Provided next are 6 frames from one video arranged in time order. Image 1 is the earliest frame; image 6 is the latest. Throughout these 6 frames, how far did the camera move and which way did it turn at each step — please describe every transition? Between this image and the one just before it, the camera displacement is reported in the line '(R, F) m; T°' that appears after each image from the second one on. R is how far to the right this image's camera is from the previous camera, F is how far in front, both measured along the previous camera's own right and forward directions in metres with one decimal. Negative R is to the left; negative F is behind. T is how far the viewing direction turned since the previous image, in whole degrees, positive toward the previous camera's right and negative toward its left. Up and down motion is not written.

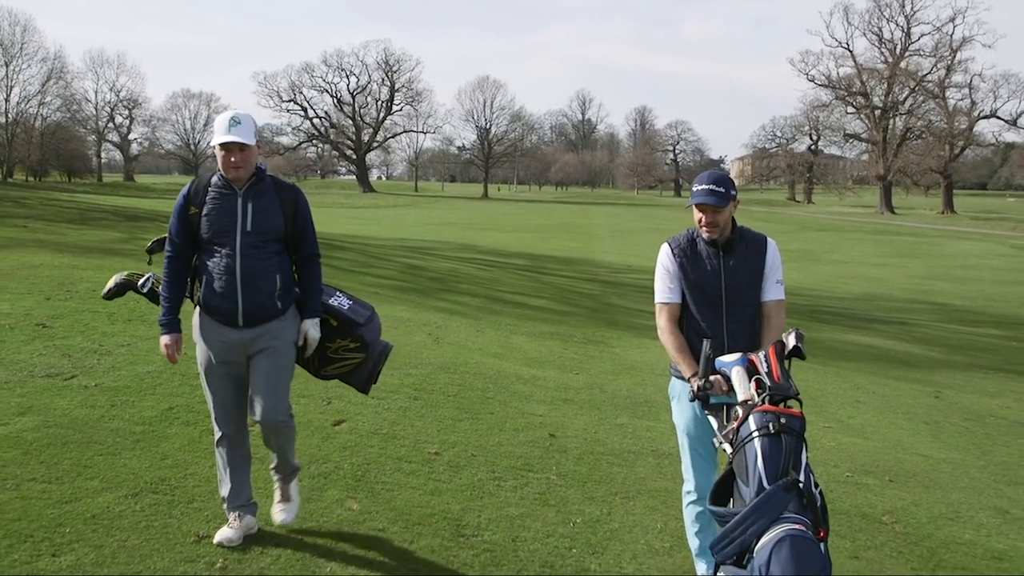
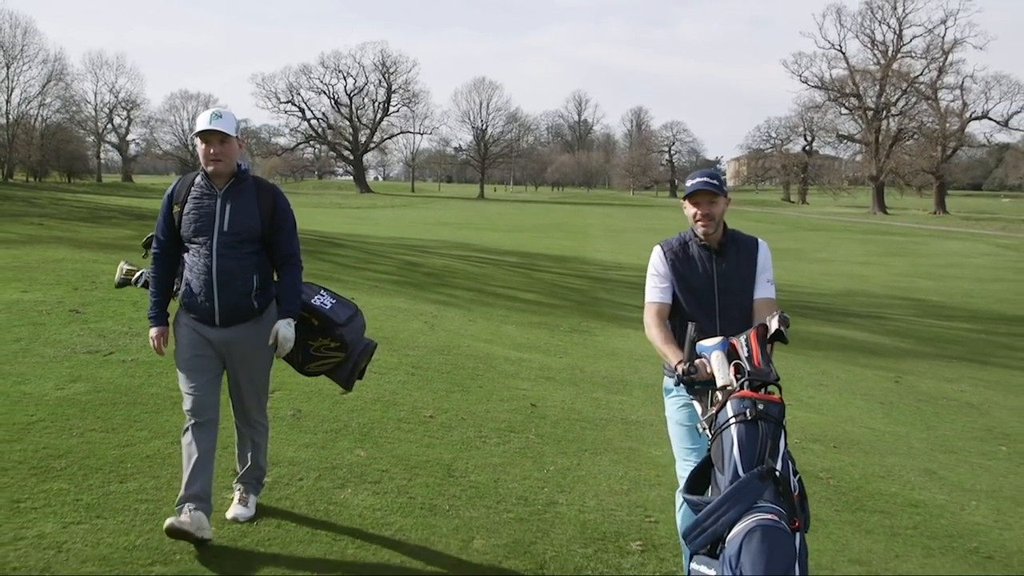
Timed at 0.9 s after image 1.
(+0.1, -0.8) m; 0°
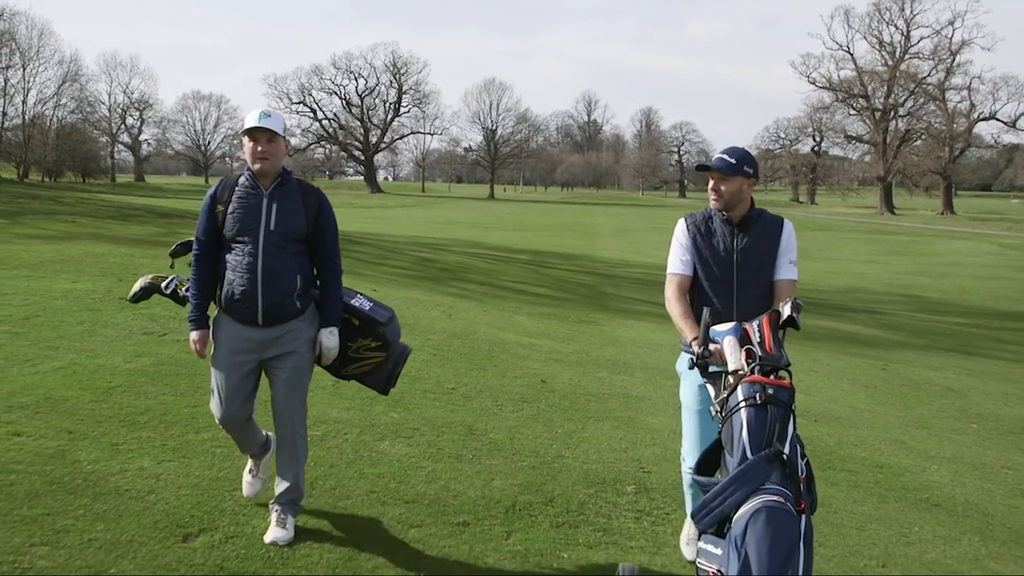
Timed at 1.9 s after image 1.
(0.0, -0.7) m; 0°
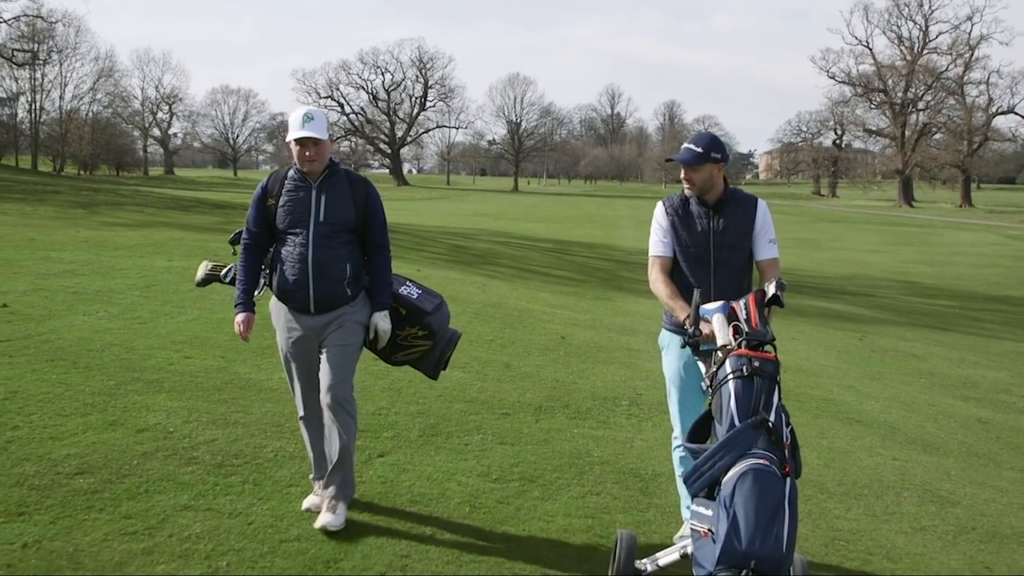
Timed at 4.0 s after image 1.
(0.0, -1.7) m; -1°
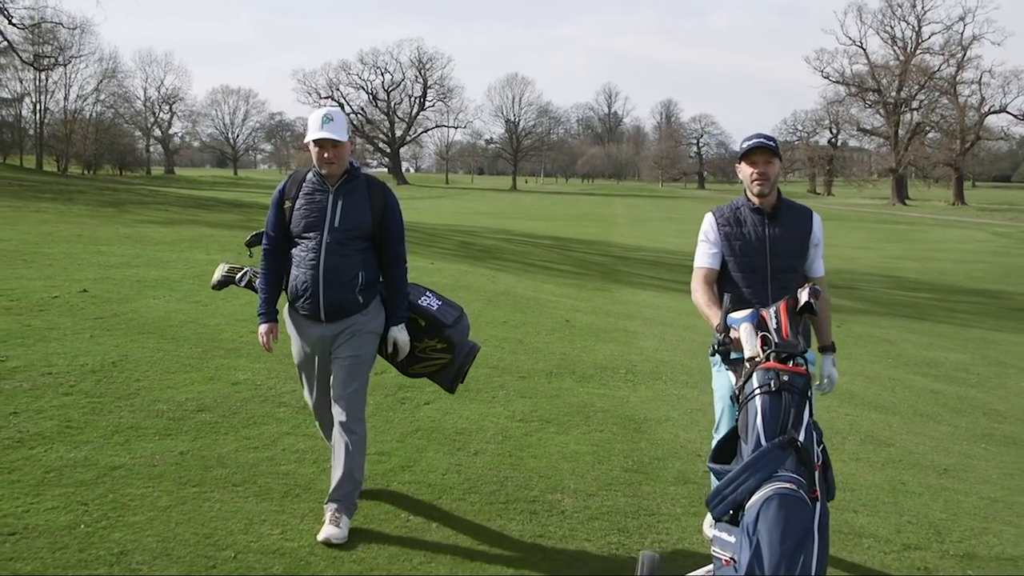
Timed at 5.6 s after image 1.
(-0.1, -1.1) m; 0°
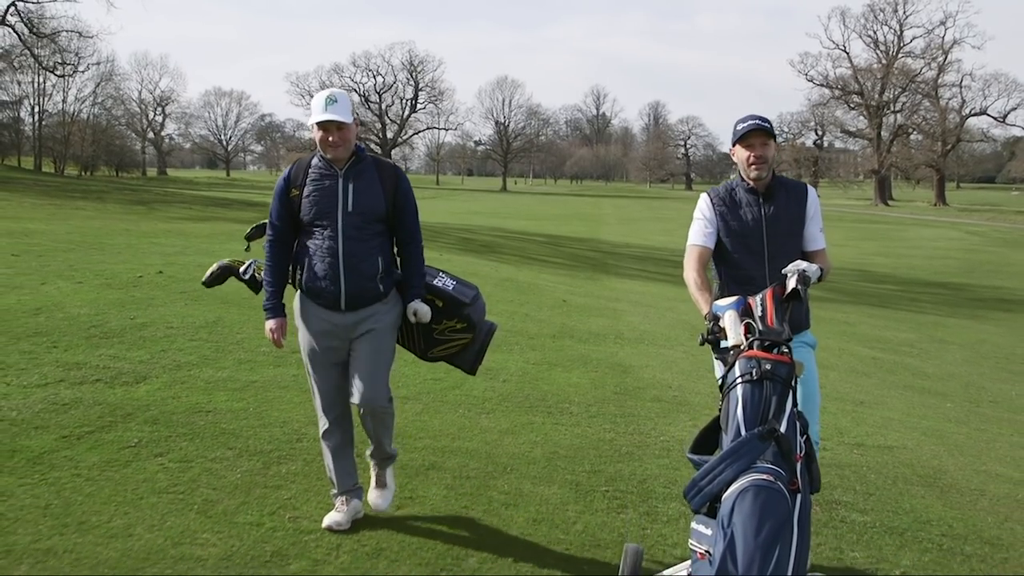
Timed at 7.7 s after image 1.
(-0.2, -1.6) m; +1°
